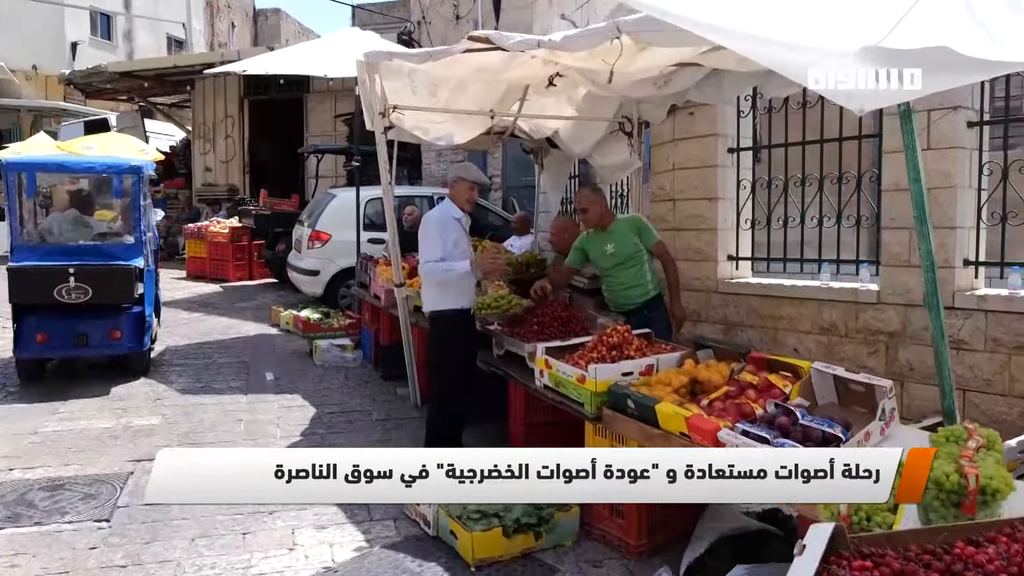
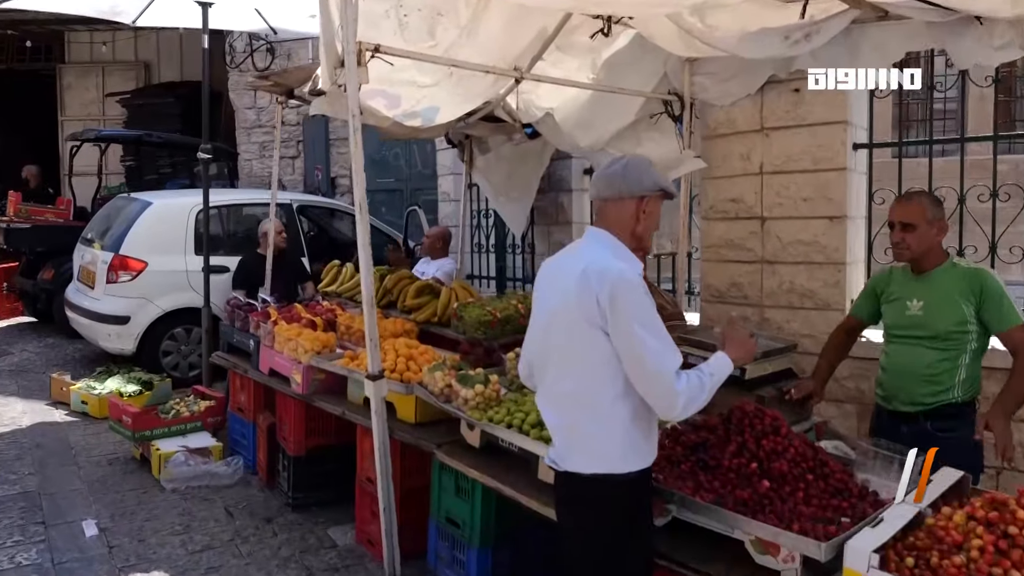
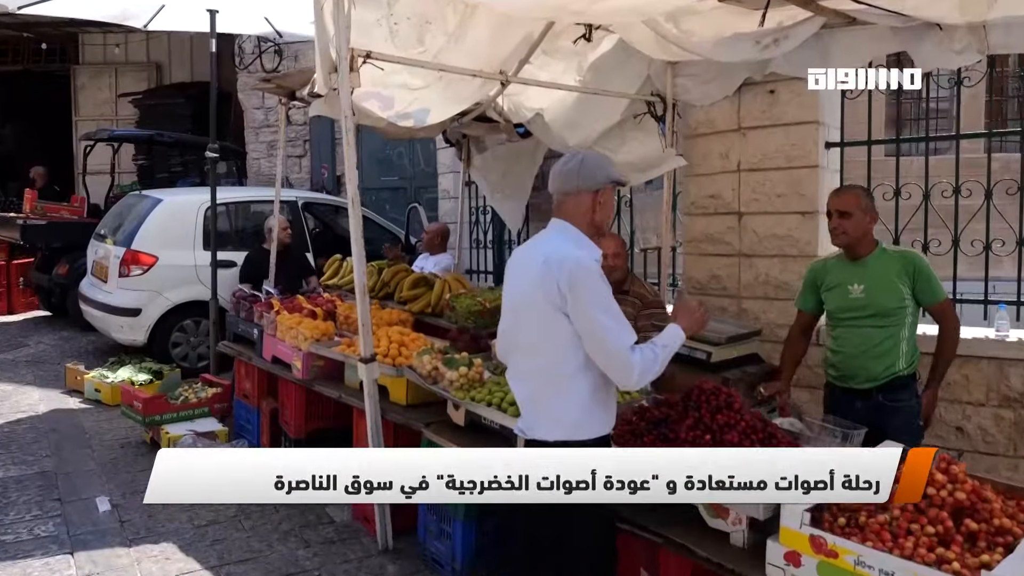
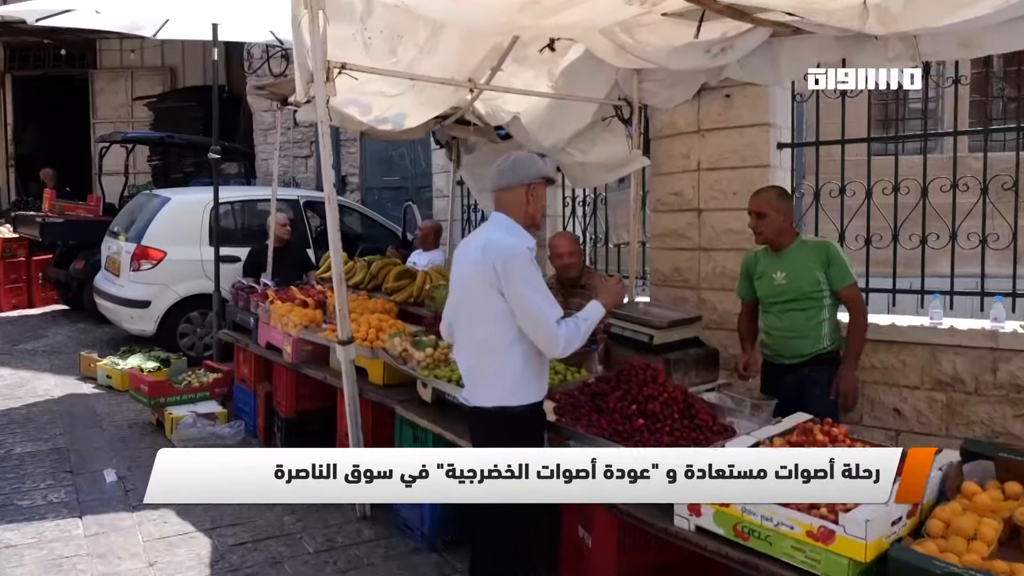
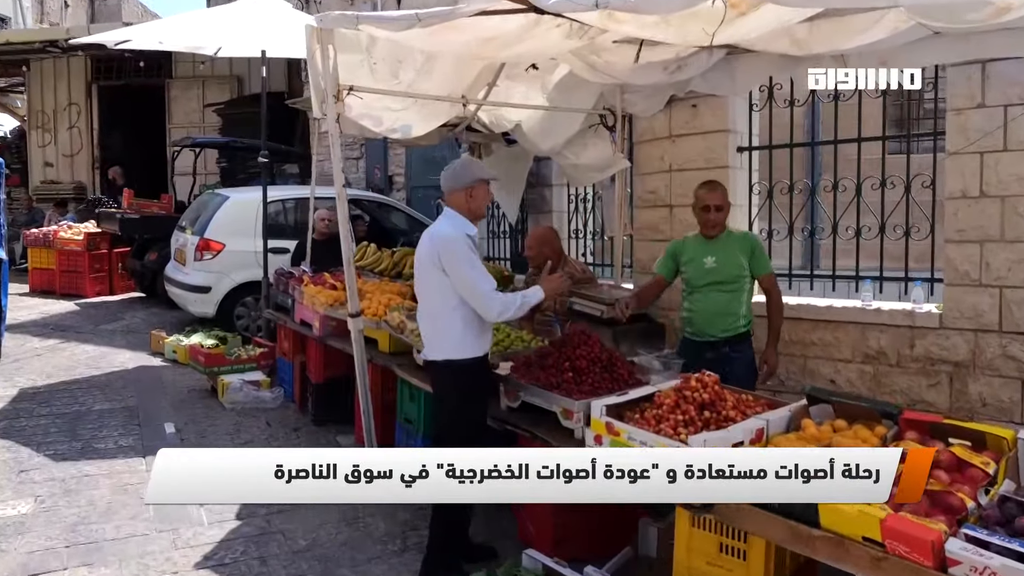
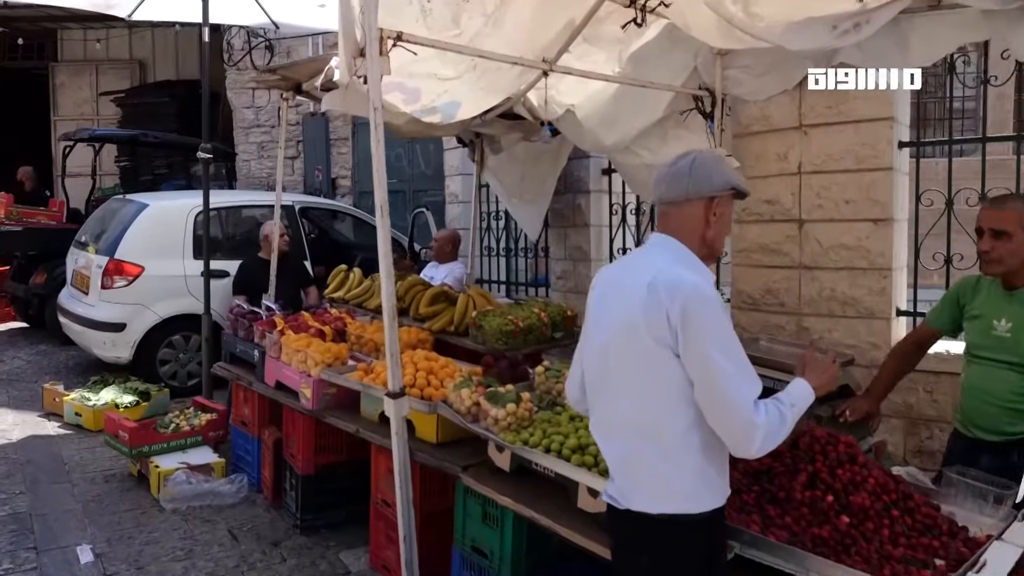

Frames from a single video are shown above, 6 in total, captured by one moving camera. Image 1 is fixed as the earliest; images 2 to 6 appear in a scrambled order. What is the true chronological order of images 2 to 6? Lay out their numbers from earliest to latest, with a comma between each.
5, 4, 3, 2, 6
